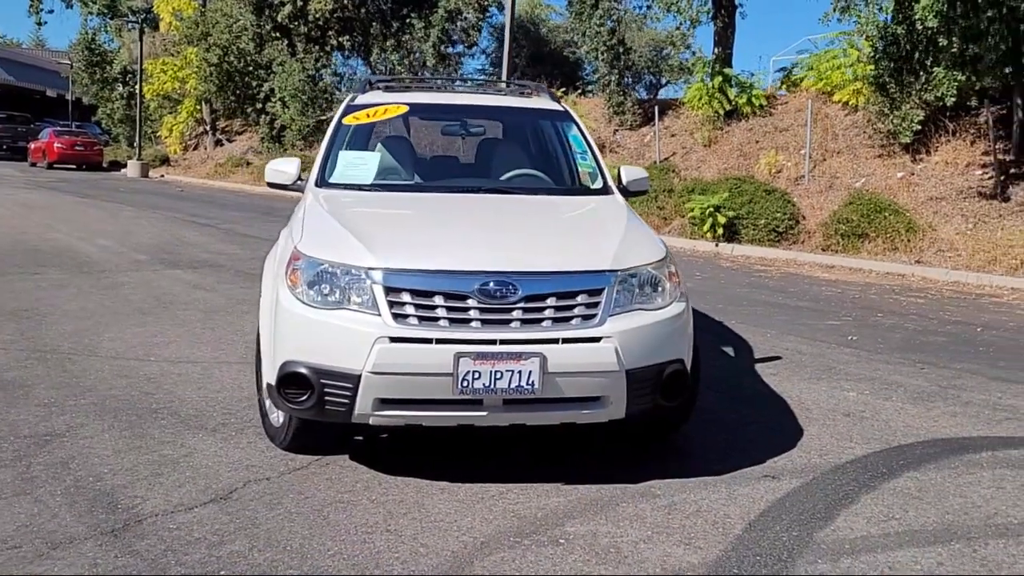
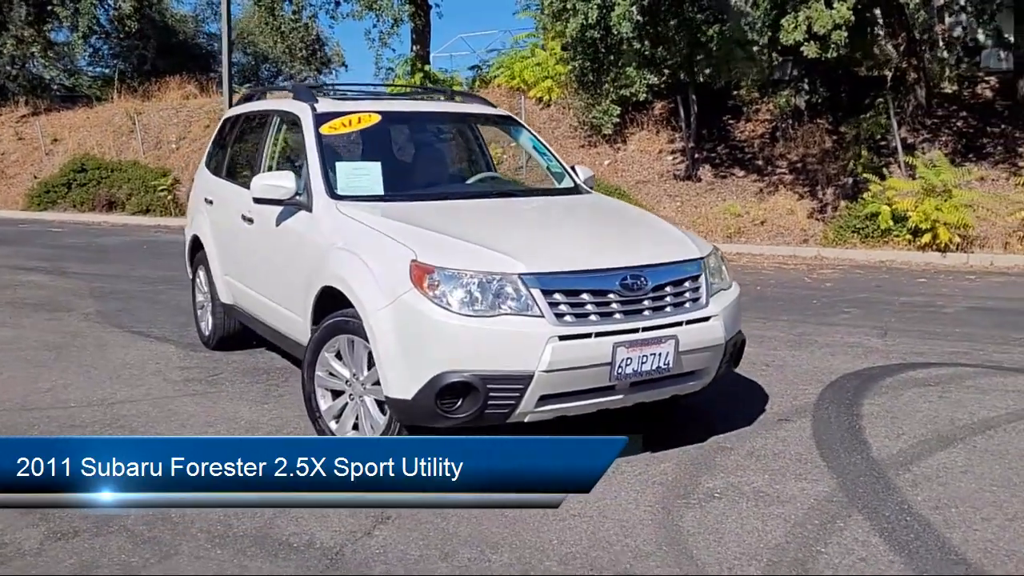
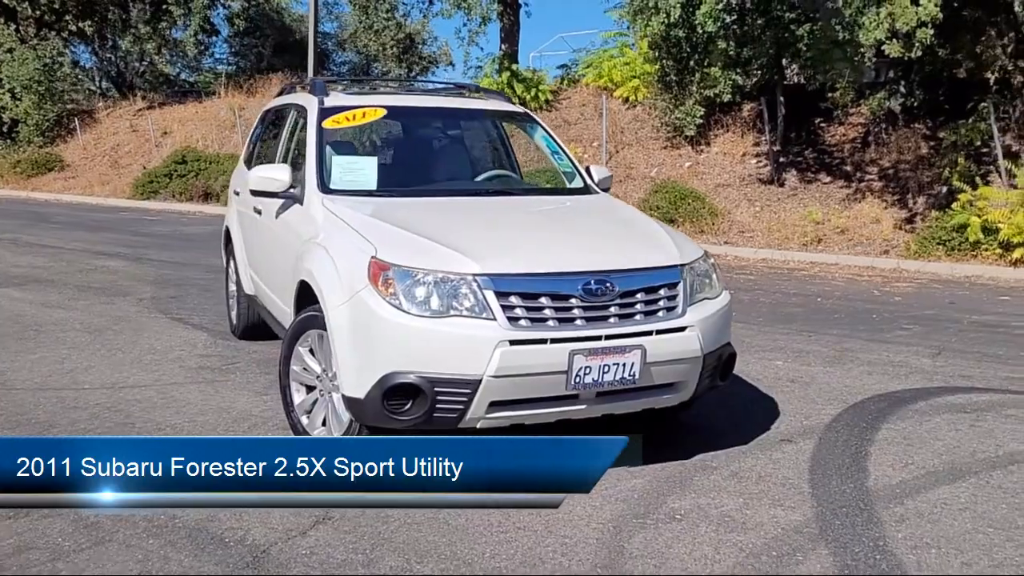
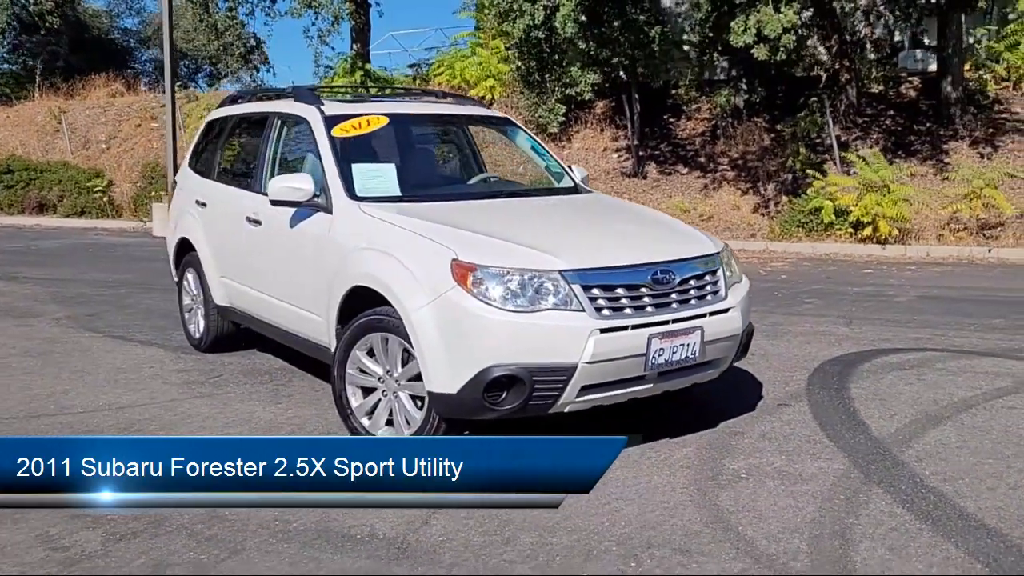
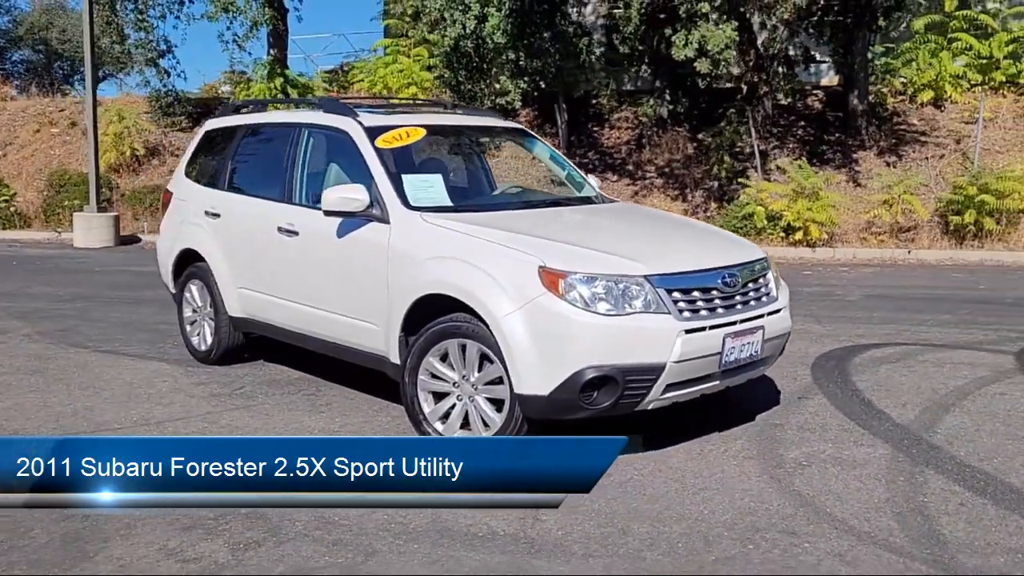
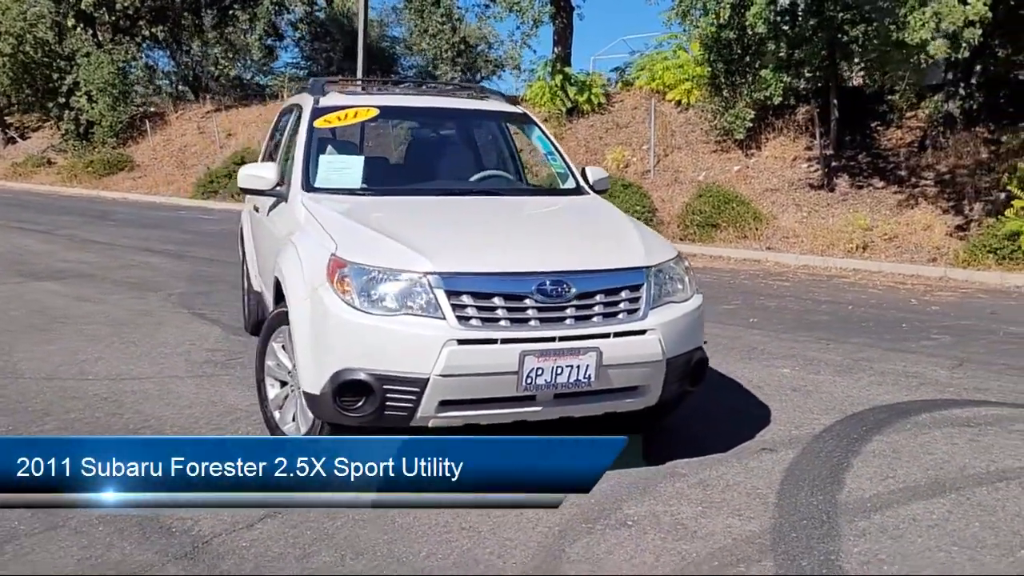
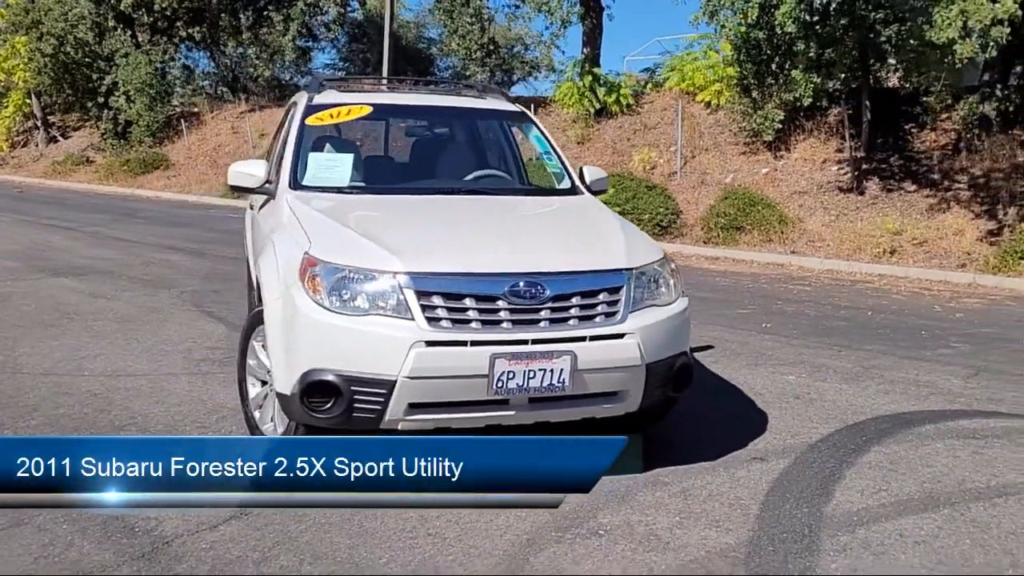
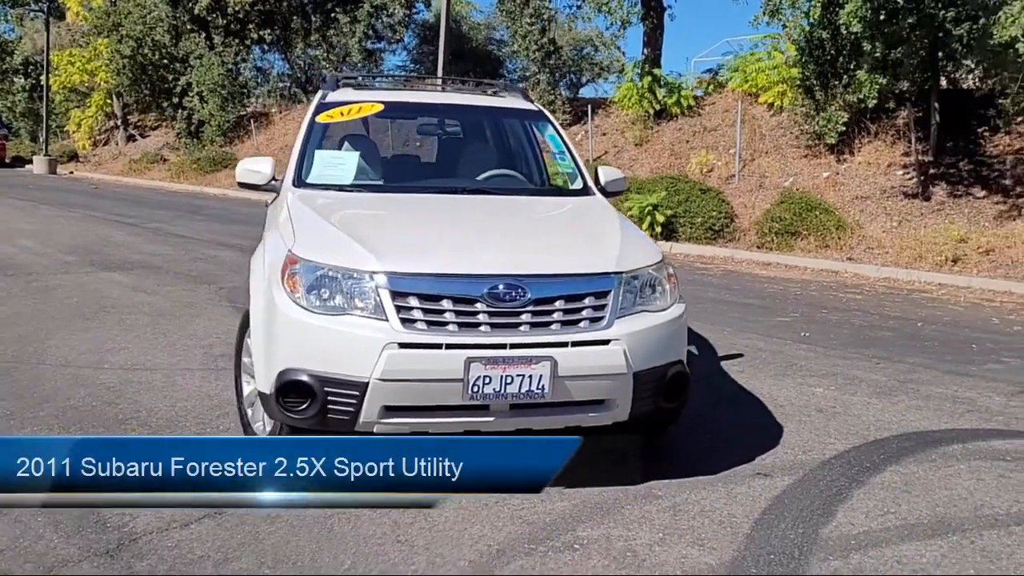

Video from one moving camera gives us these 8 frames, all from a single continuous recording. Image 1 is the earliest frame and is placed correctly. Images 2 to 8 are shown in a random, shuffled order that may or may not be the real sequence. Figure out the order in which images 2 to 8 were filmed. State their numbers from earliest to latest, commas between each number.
8, 7, 6, 3, 2, 4, 5
